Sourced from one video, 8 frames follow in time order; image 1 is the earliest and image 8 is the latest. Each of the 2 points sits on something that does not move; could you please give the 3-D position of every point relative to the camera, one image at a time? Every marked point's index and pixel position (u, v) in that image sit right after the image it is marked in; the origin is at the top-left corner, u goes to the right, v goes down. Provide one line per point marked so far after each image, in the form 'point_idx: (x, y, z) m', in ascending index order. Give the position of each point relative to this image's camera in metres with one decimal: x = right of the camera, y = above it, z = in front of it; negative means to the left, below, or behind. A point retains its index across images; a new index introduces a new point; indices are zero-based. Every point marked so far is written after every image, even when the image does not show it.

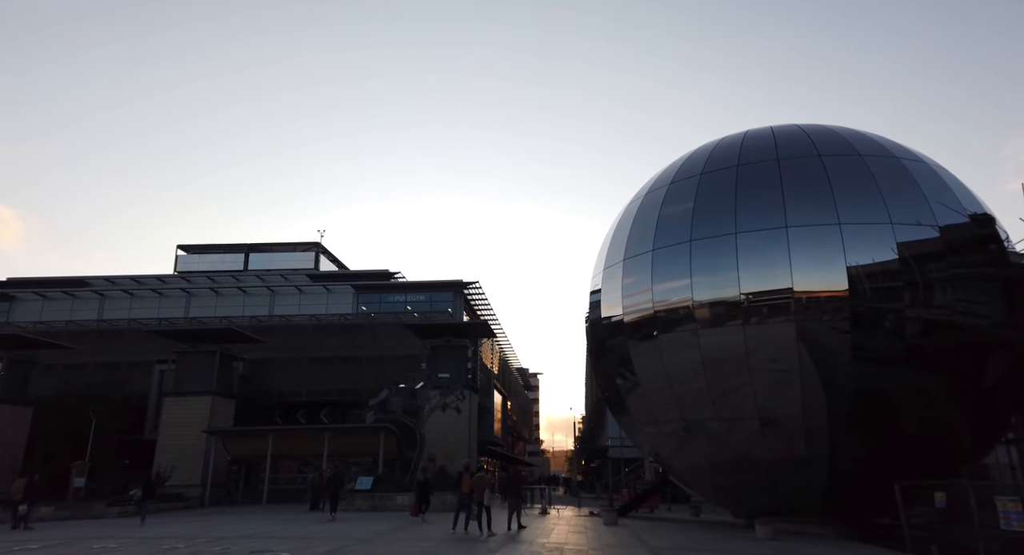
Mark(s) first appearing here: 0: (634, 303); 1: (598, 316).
0: (+2.2, -0.5, +11.2) m
1: (+1.7, -0.9, +12.6) m
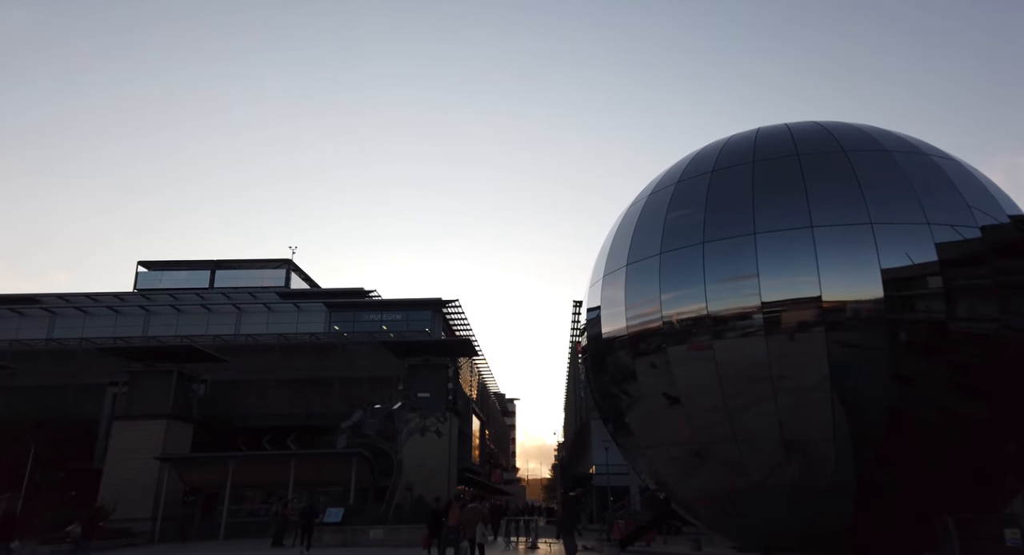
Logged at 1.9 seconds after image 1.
0: (+2.1, -0.6, +10.2) m
1: (+1.5, -1.1, +11.6) m
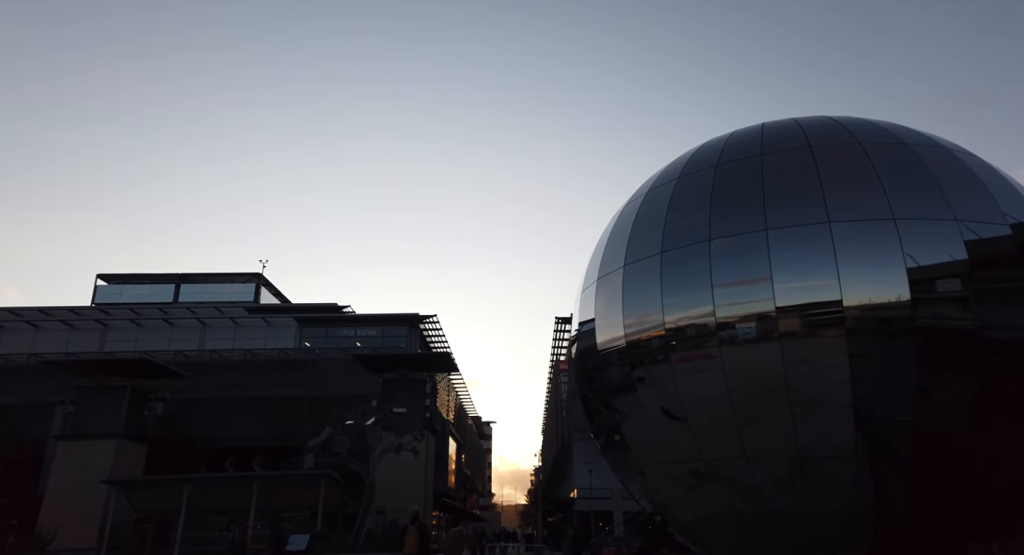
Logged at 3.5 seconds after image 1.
0: (+1.9, -0.6, +9.4) m
1: (+1.3, -1.2, +10.7) m
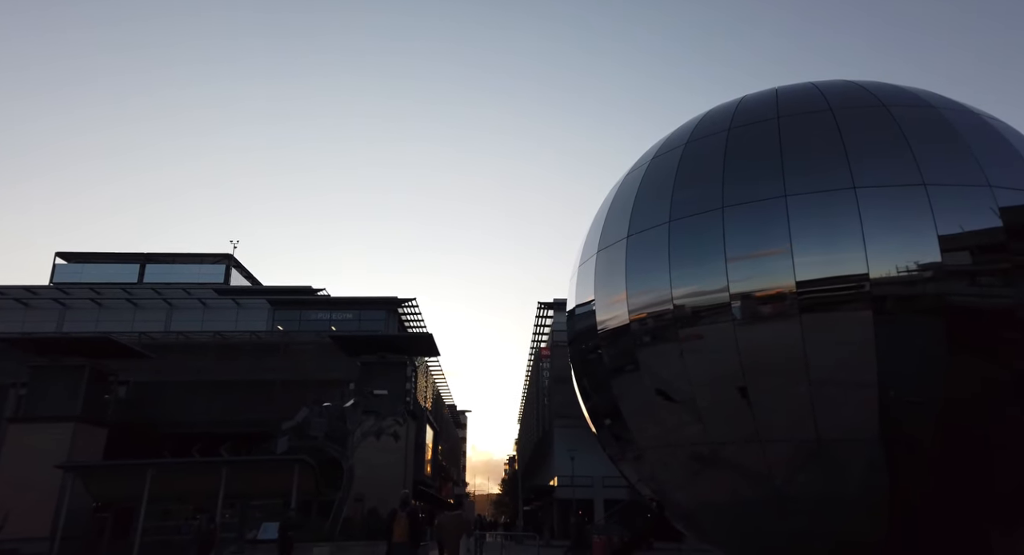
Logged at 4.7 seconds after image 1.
0: (+1.8, -0.2, +8.8) m
1: (+1.2, -0.7, +10.1) m
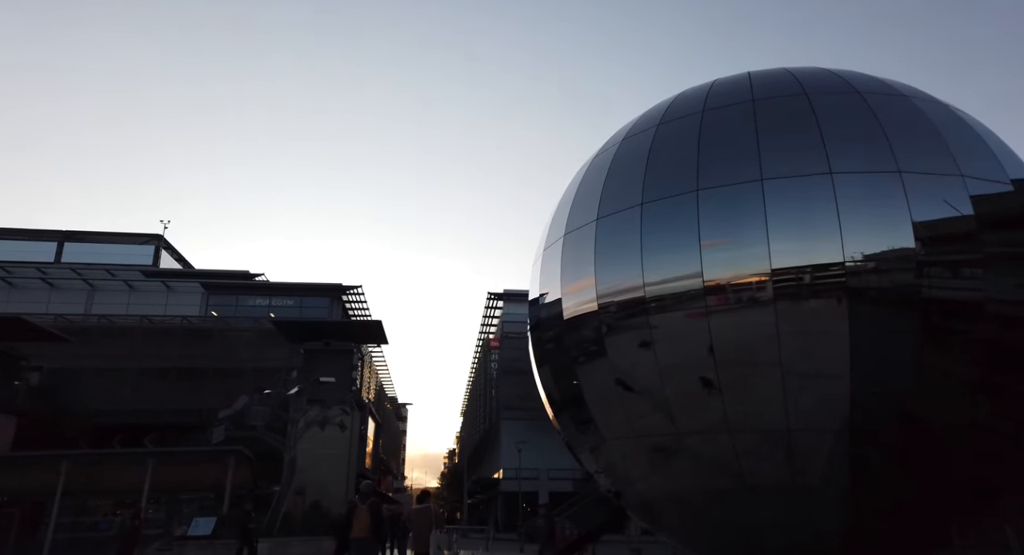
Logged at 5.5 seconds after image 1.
0: (+1.3, 0.0, +8.5) m
1: (+0.5, -0.5, +9.8) m
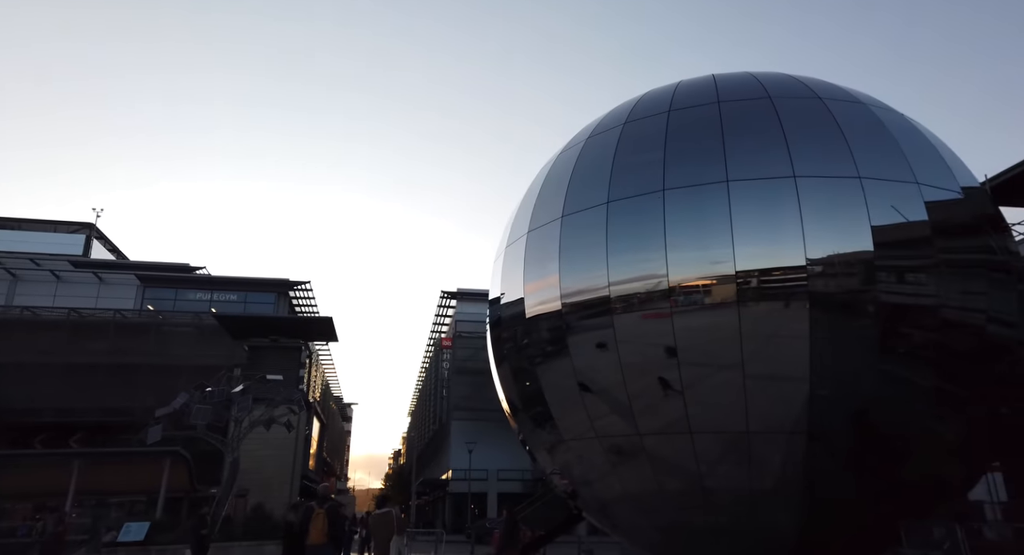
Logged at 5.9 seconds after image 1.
0: (+0.8, 0.0, +8.4) m
1: (-0.1, -0.5, +9.6) m
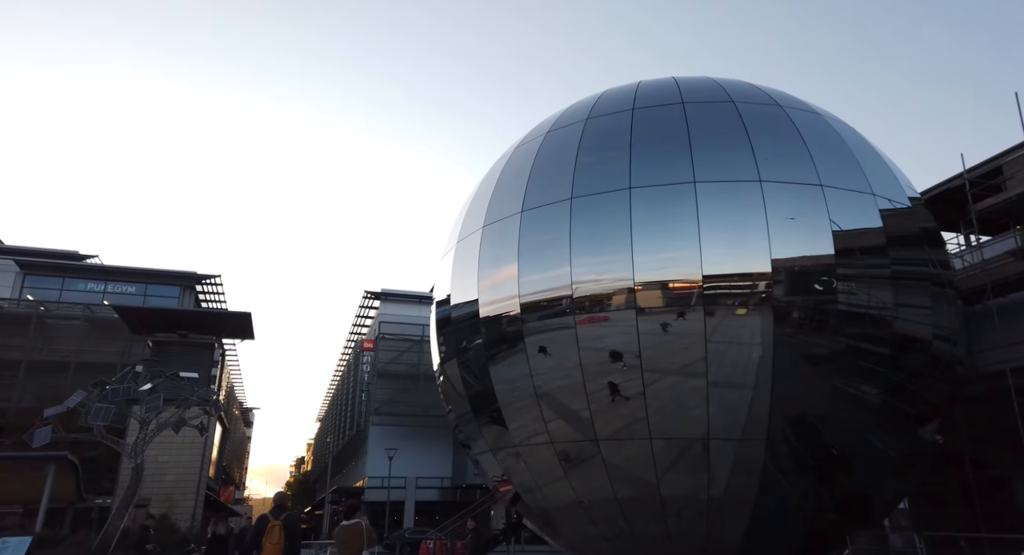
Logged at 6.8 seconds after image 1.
0: (+0.3, 0.0, +8.1) m
1: (-0.8, -0.4, +9.1) m
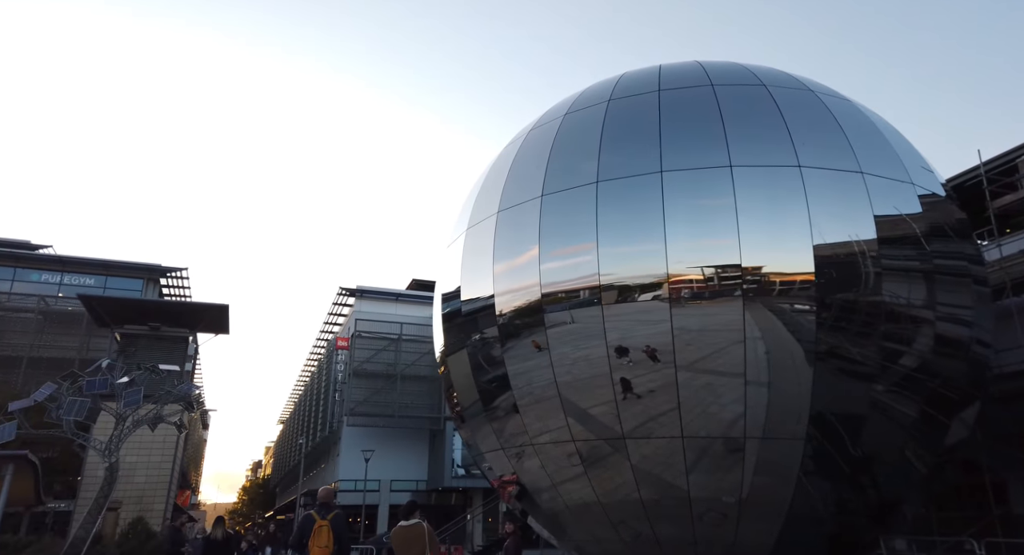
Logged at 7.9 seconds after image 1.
0: (+0.5, +0.2, +7.6) m
1: (-0.6, -0.2, +8.6) m
